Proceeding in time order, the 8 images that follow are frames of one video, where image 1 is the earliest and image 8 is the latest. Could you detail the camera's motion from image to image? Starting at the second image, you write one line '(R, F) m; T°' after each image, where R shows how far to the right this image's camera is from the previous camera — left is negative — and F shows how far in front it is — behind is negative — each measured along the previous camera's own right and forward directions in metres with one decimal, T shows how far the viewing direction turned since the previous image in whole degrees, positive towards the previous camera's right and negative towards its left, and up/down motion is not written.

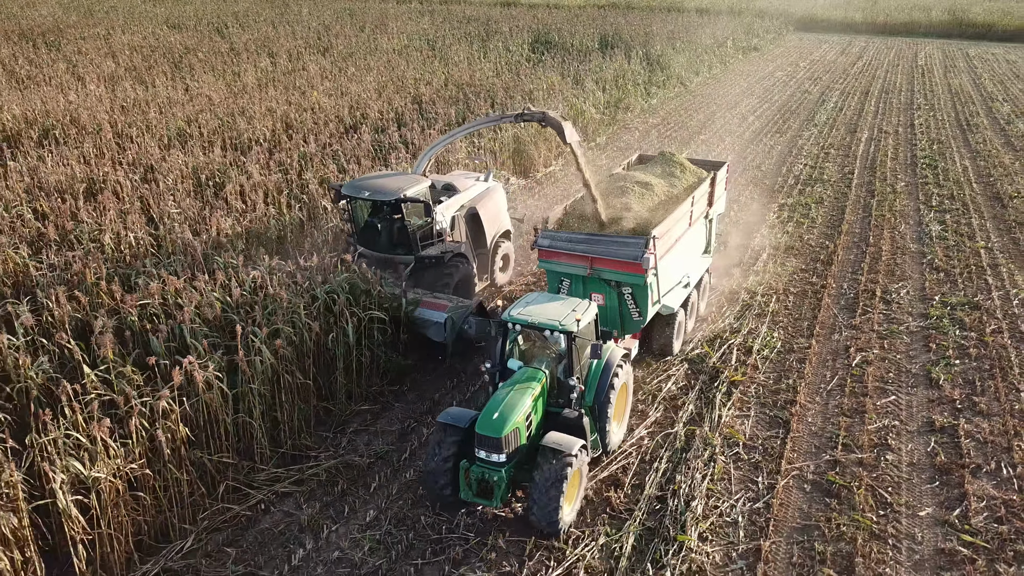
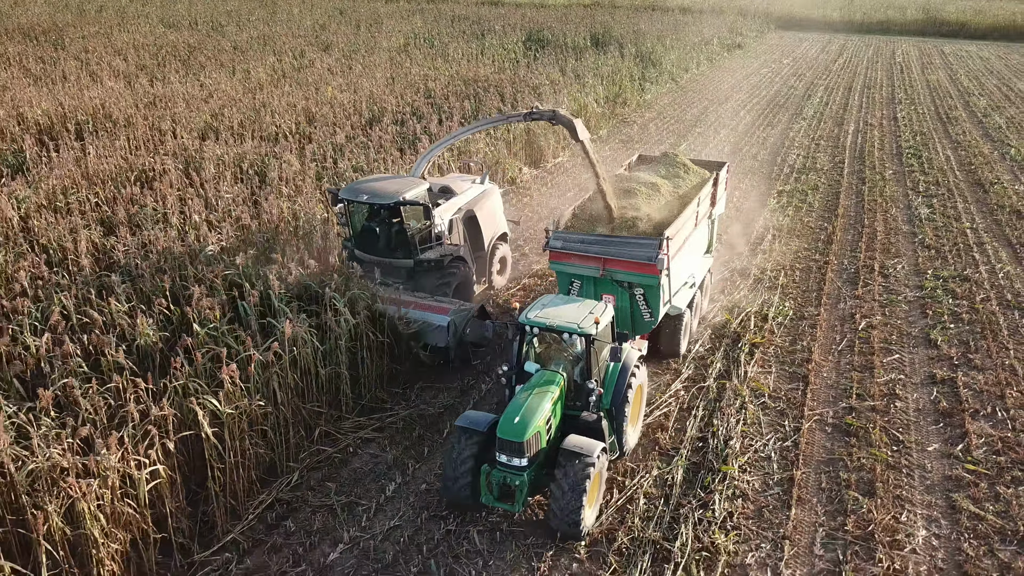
(-0.5, -0.6) m; +1°
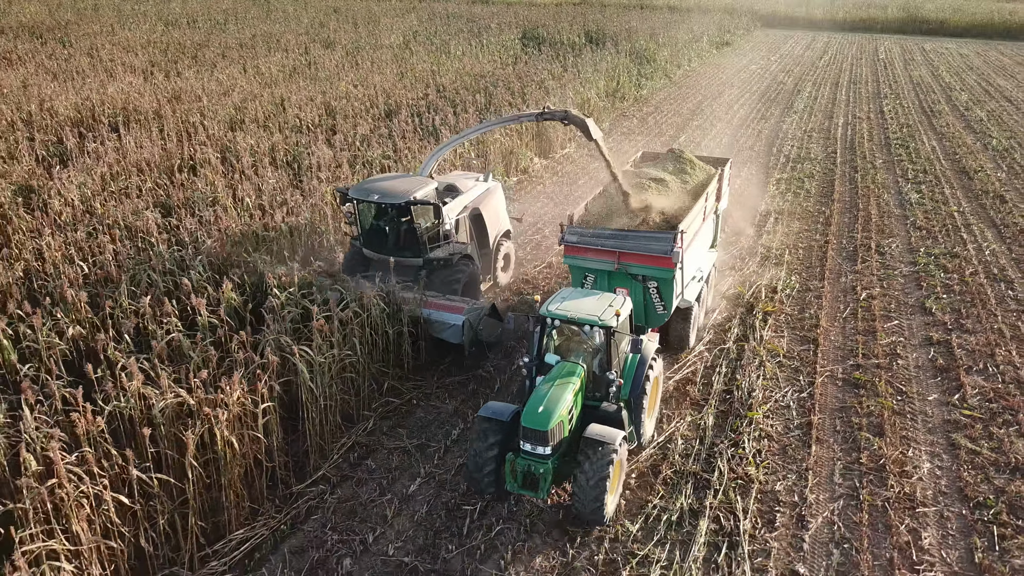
(-0.5, -0.6) m; +1°
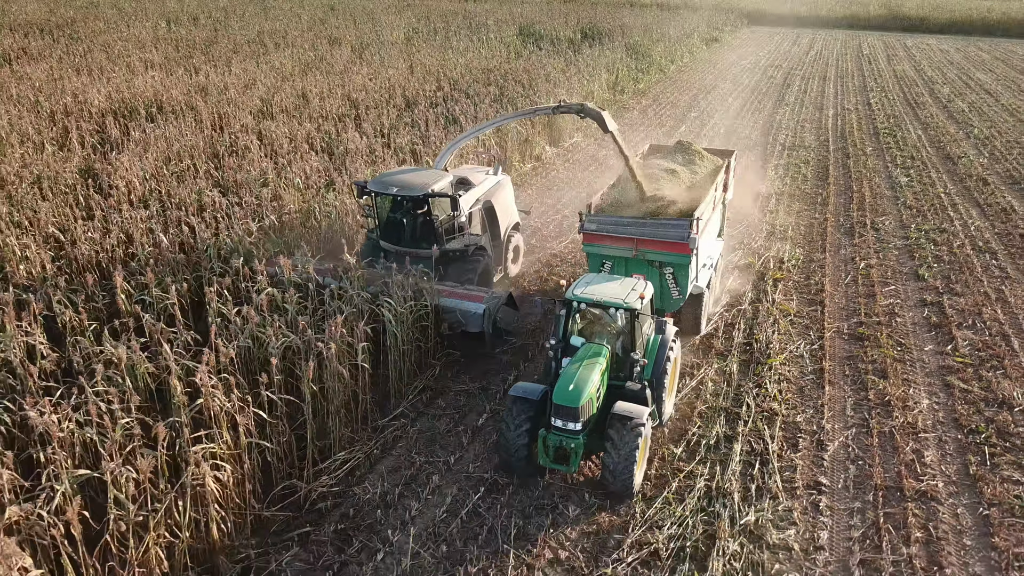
(-0.5, -0.7) m; +1°
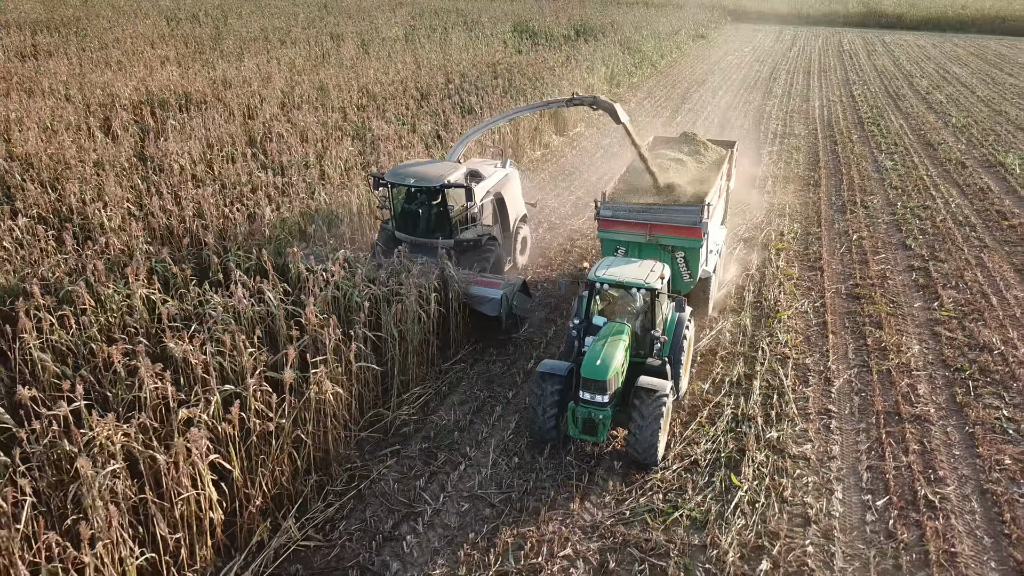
(-0.5, -0.8) m; +1°
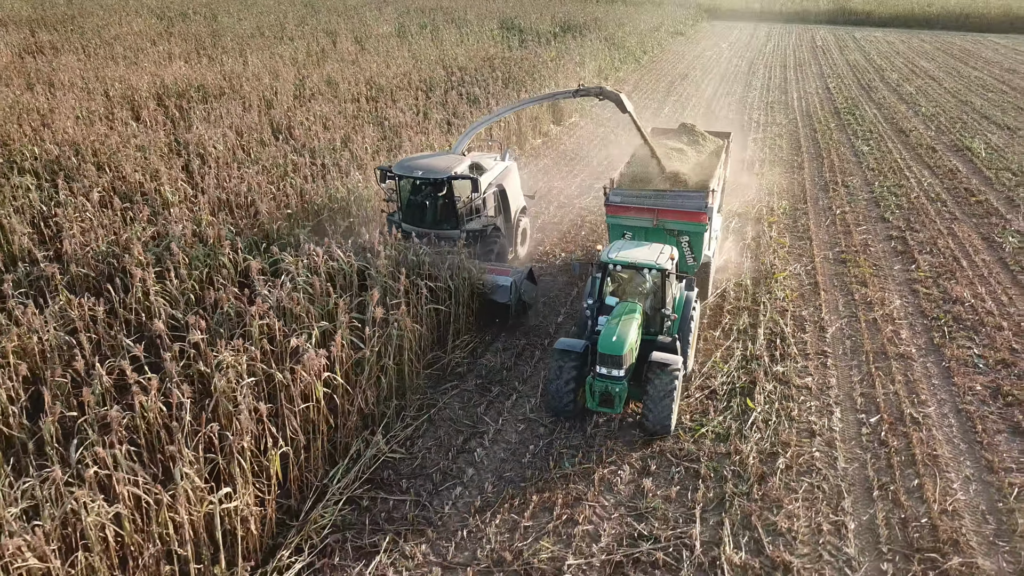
(-0.5, -0.8) m; +2°
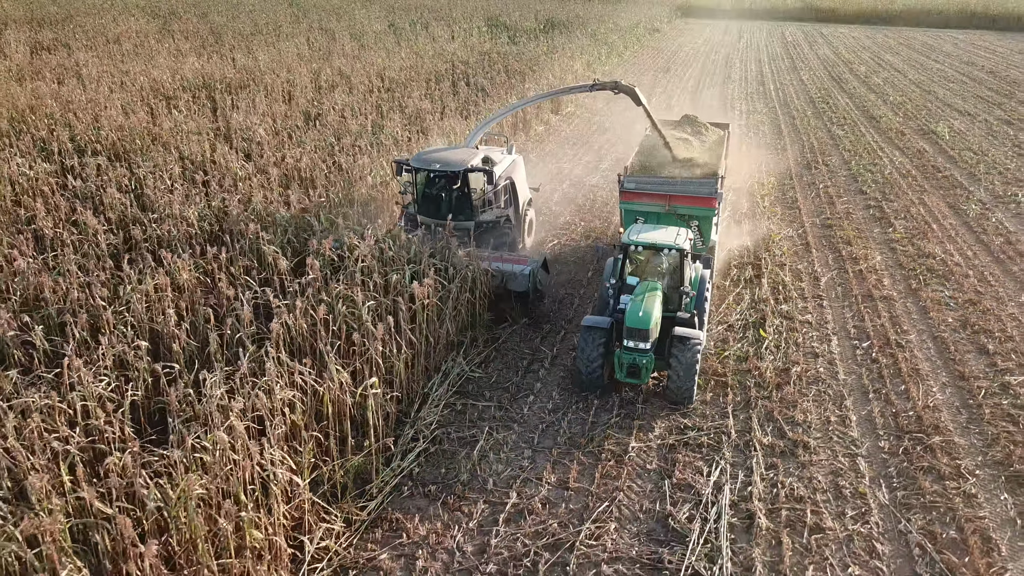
(-0.7, -1.0) m; +2°
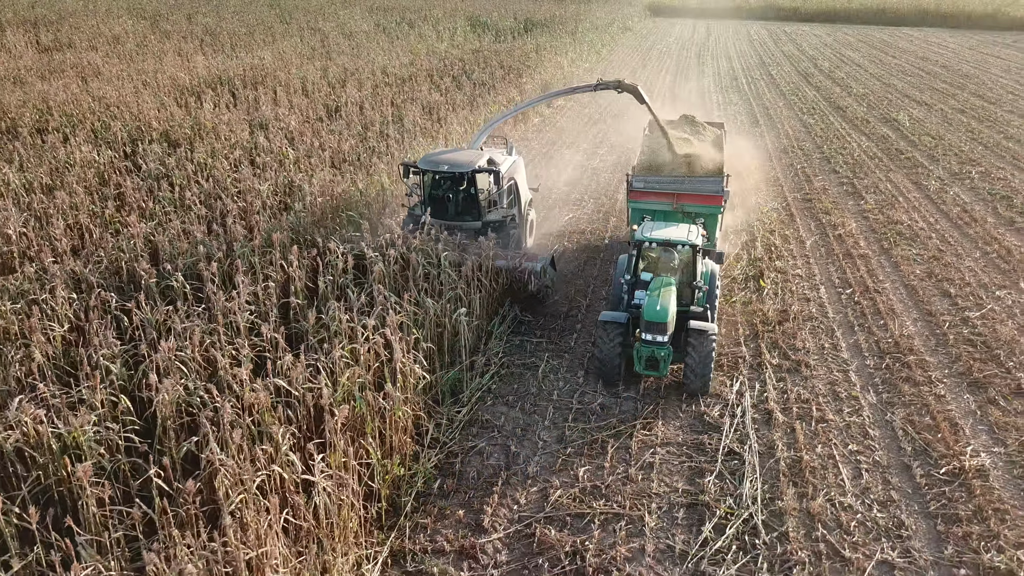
(-0.7, -1.1) m; +2°
